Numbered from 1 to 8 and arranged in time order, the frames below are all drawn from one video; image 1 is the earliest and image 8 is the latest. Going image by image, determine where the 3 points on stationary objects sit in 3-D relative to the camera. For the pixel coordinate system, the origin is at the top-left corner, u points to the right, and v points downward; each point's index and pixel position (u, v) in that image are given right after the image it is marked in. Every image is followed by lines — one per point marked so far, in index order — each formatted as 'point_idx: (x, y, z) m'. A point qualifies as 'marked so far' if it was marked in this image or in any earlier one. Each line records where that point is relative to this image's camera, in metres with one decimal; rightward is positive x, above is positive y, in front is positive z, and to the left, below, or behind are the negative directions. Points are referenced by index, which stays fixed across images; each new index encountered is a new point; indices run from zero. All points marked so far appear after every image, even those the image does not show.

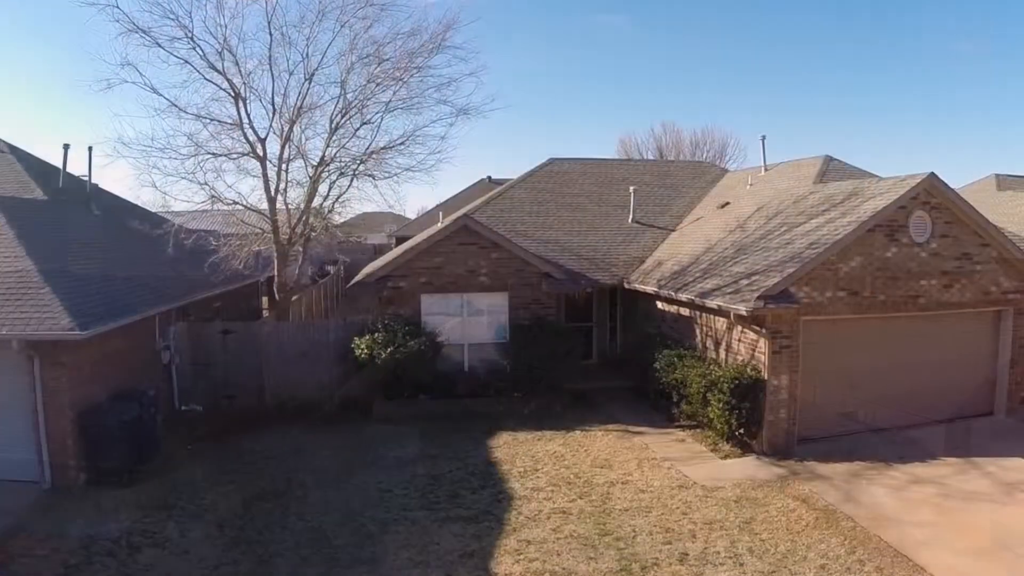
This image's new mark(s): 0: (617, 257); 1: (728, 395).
0: (+2.6, +0.8, +16.2) m
1: (+3.7, -1.8, +11.1) m
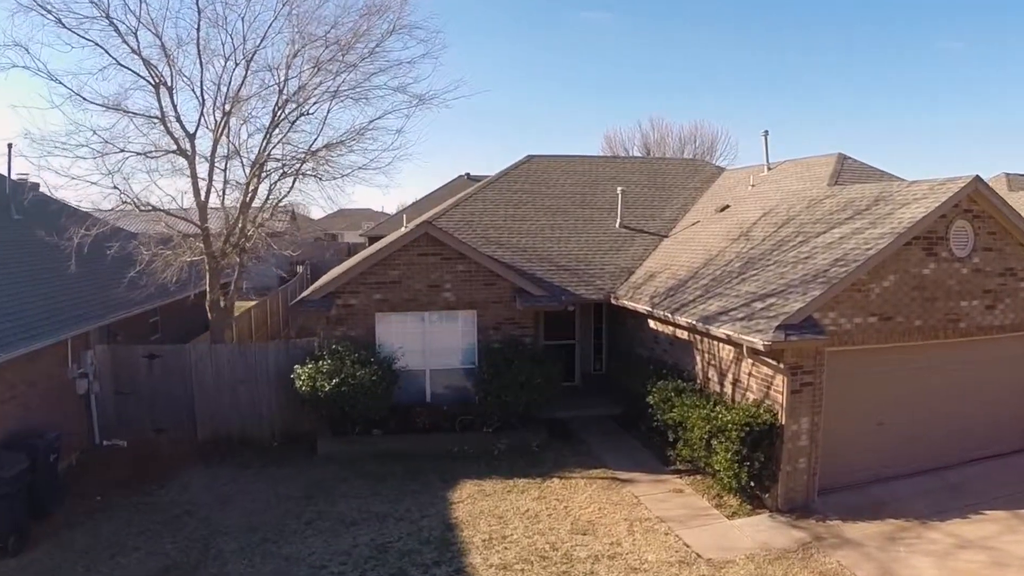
0: (+2.0, +0.4, +14.2) m
1: (+3.1, -2.2, +9.1) m
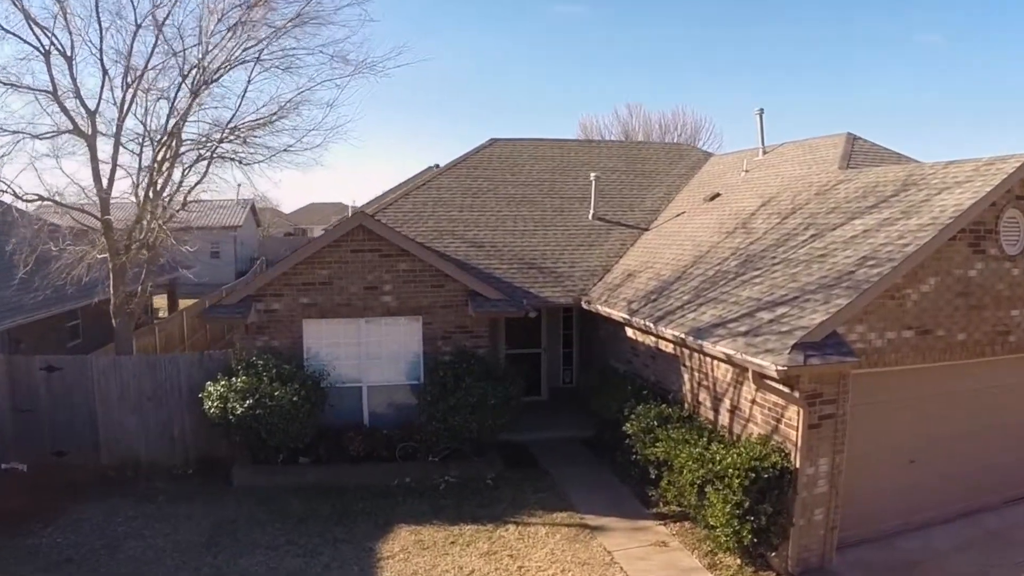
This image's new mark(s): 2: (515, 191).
0: (+1.1, +0.4, +12.1) m
1: (+2.5, -2.2, +7.1) m
2: (+0.1, +2.1, +14.3) m
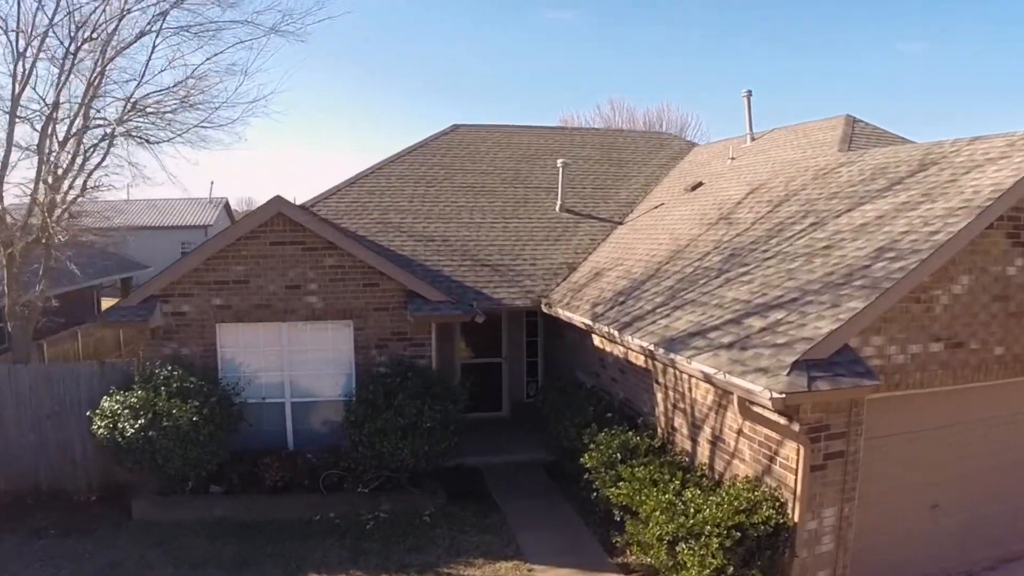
0: (+0.3, +0.4, +10.4) m
1: (+1.7, -2.2, +5.4) m
2: (-0.7, +2.1, +12.6) m
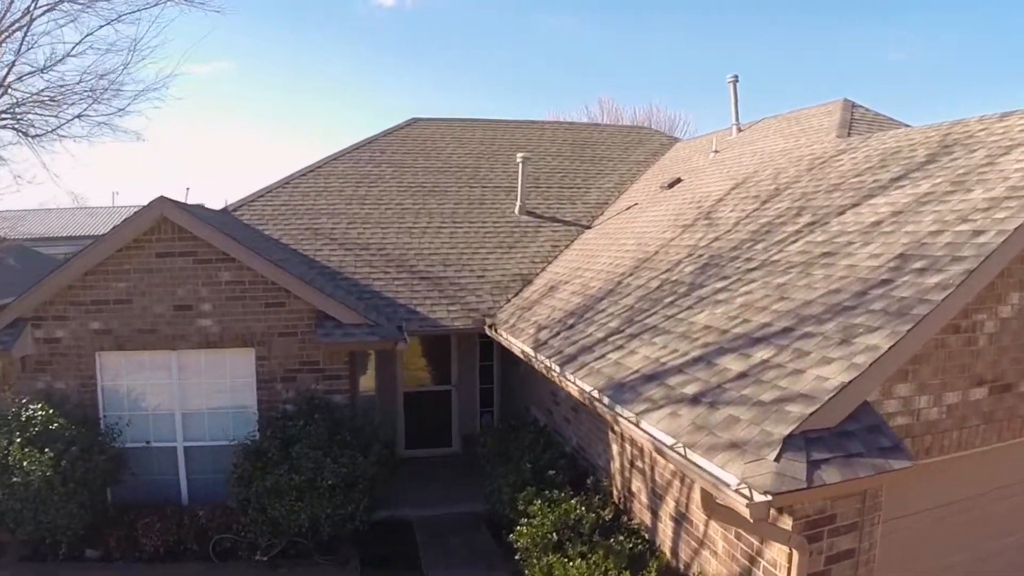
0: (-0.4, +0.1, +8.8) m
1: (+1.0, -2.4, +3.7) m
2: (-1.5, +1.8, +11.0) m
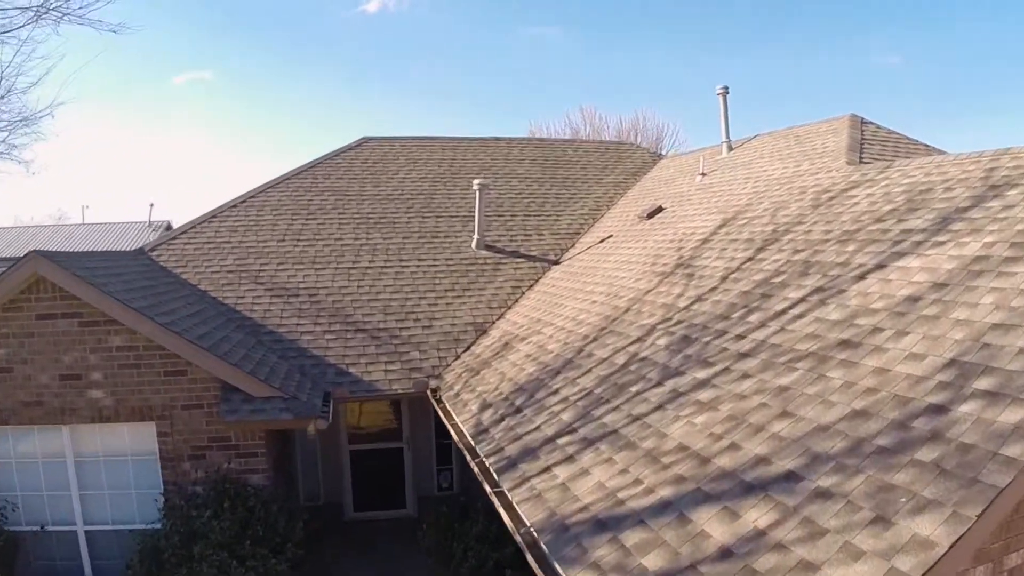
0: (-1.0, -0.5, +7.5) m
1: (+0.5, -2.9, +2.5) m
2: (-2.1, +1.2, +9.8) m
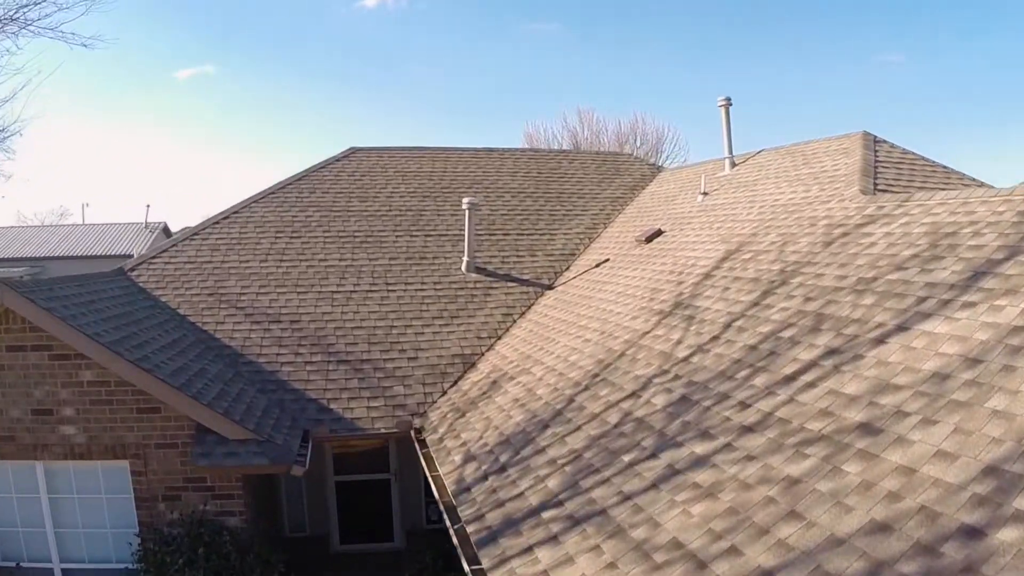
0: (-1.1, -0.8, +7.2) m
1: (+0.4, -3.3, +2.1) m
2: (-2.2, +0.9, +9.4) m
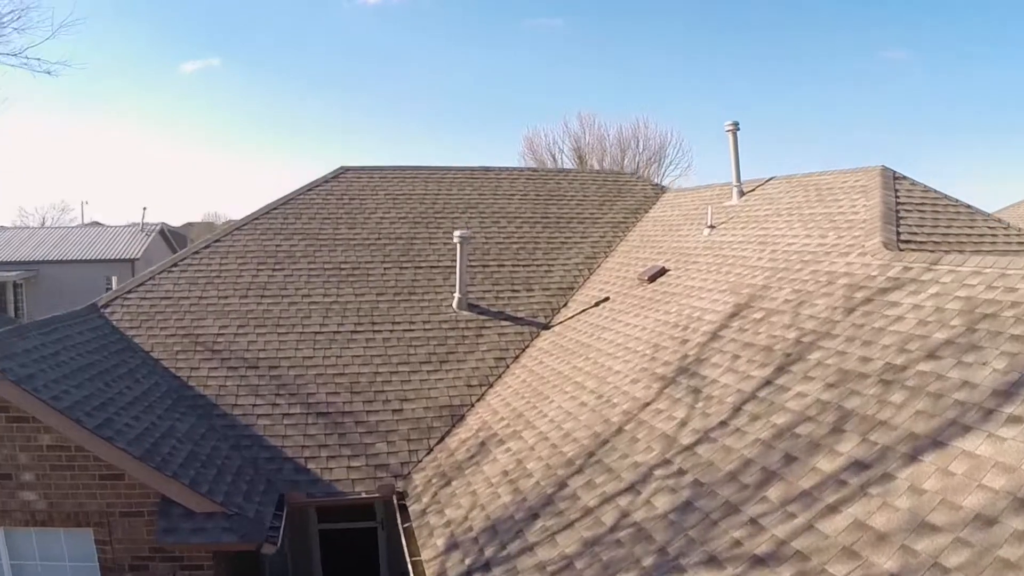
0: (-1.1, -1.2, +6.7) m
1: (+0.3, -3.8, +1.7) m
2: (-2.2, +0.5, +8.9) m
